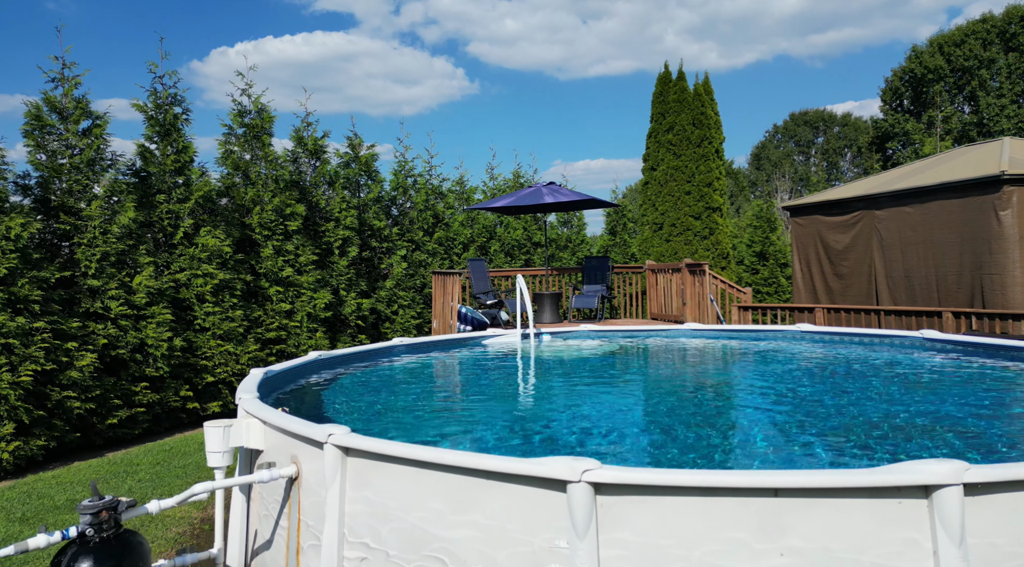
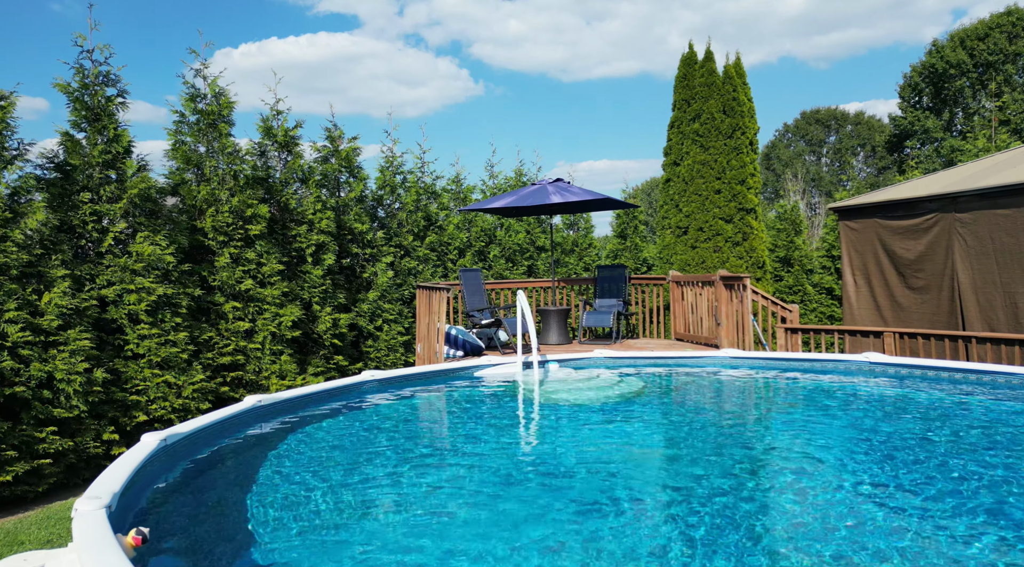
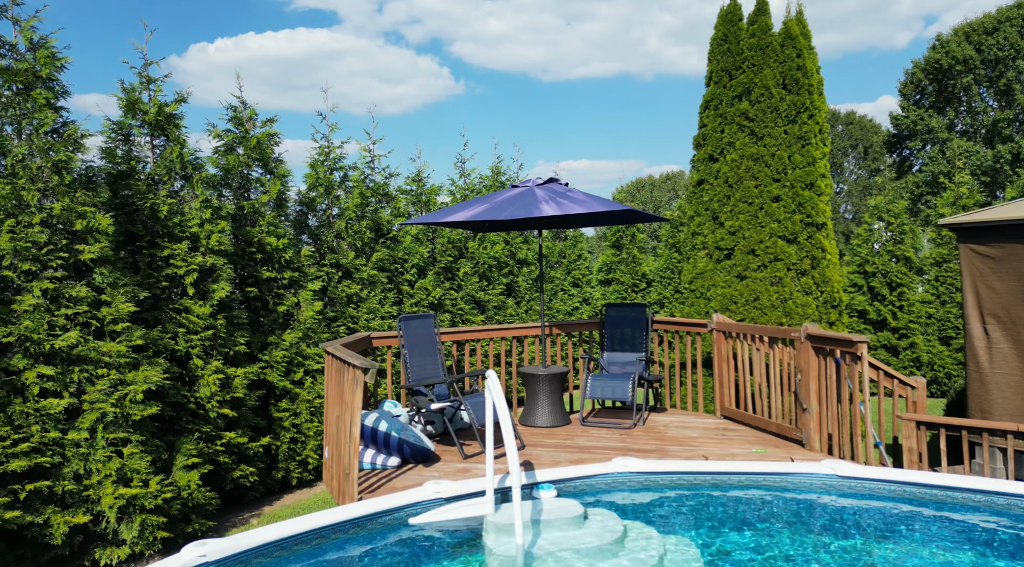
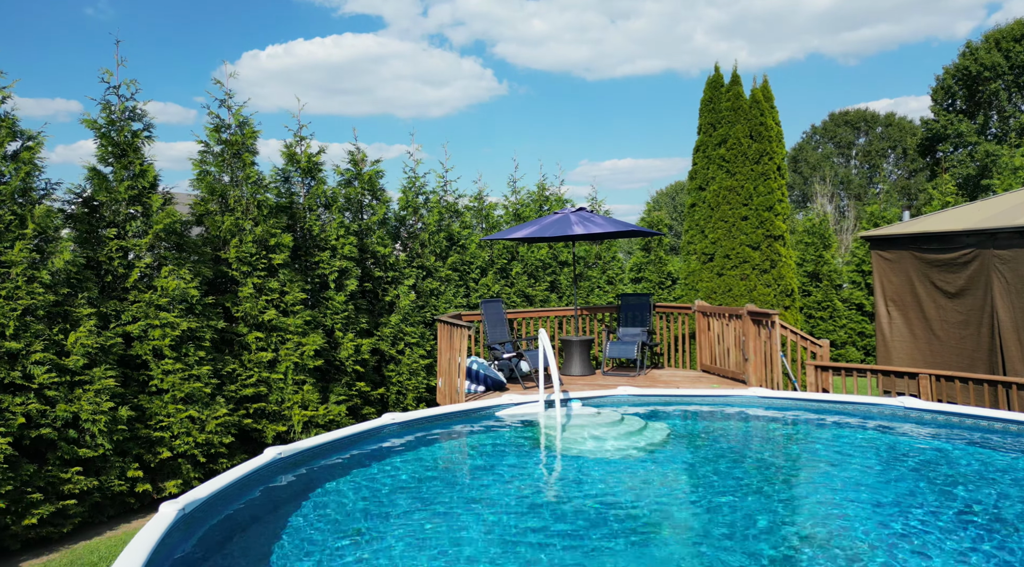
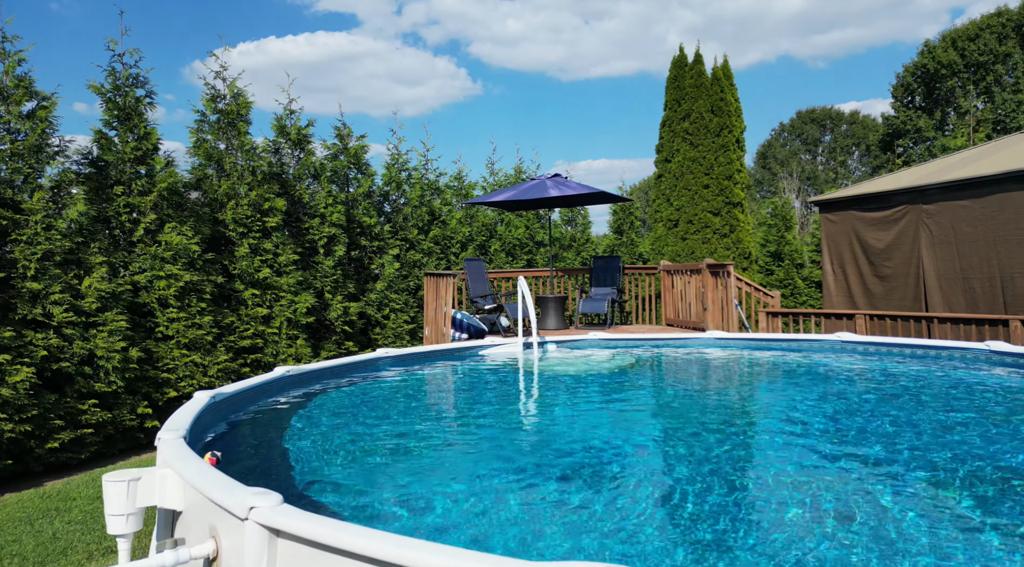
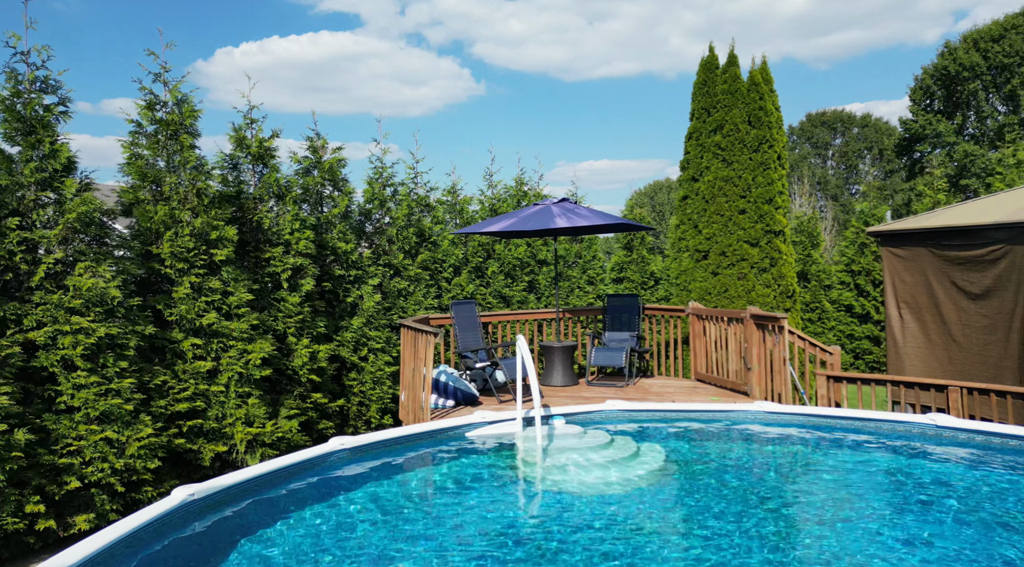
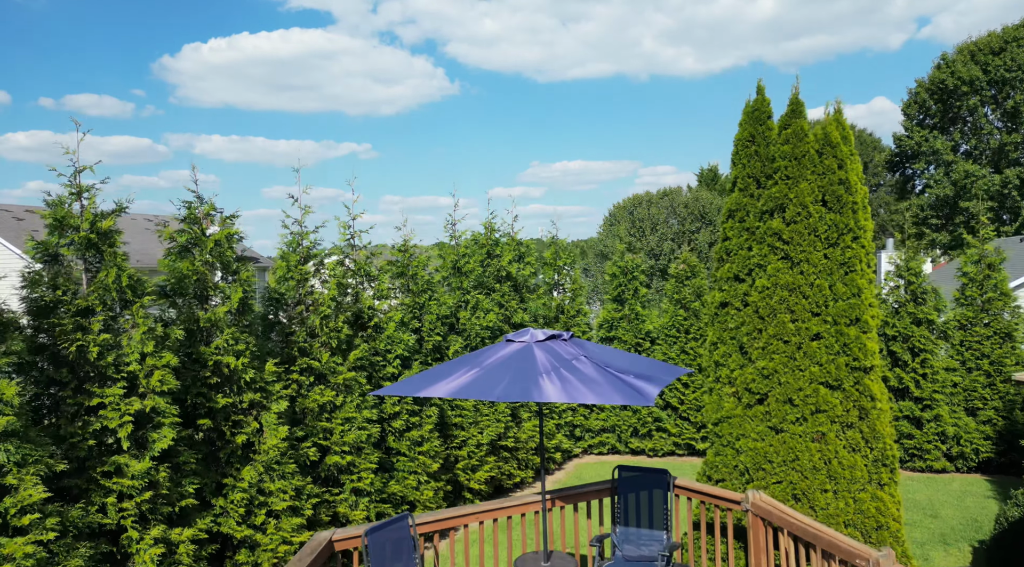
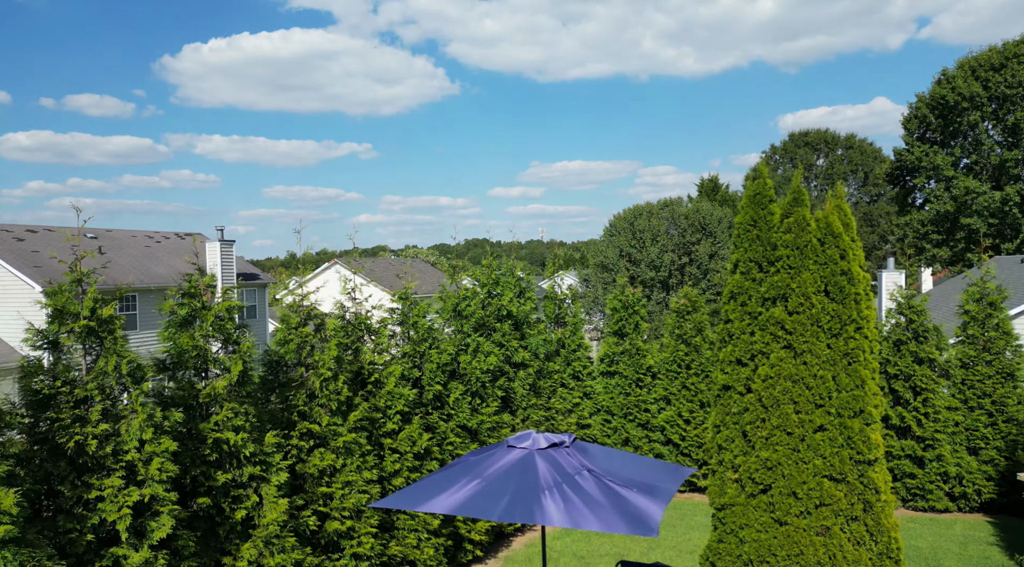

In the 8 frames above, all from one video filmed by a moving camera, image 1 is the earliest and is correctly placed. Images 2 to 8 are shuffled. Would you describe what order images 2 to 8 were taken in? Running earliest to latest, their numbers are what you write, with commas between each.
5, 2, 4, 6, 3, 7, 8
